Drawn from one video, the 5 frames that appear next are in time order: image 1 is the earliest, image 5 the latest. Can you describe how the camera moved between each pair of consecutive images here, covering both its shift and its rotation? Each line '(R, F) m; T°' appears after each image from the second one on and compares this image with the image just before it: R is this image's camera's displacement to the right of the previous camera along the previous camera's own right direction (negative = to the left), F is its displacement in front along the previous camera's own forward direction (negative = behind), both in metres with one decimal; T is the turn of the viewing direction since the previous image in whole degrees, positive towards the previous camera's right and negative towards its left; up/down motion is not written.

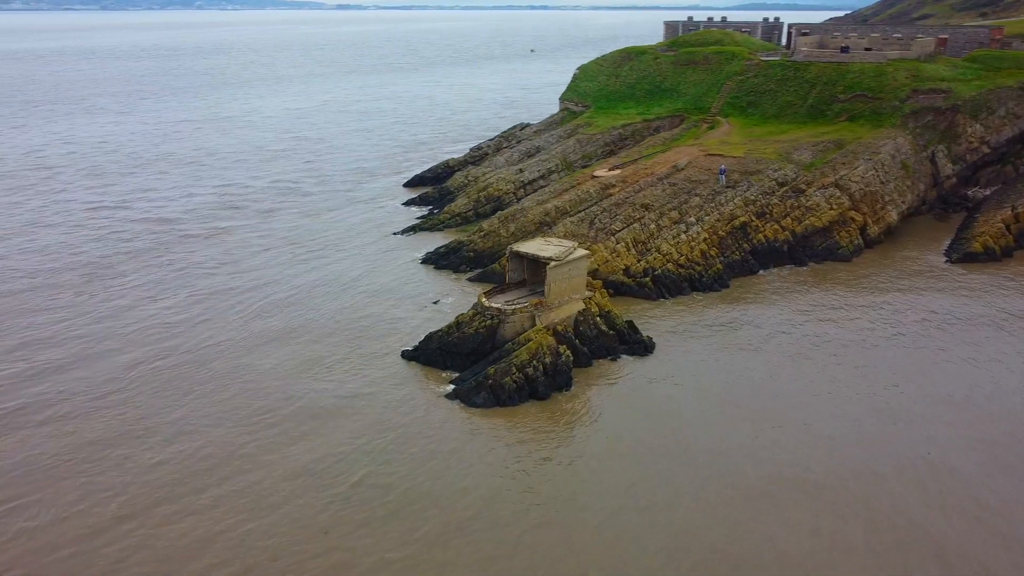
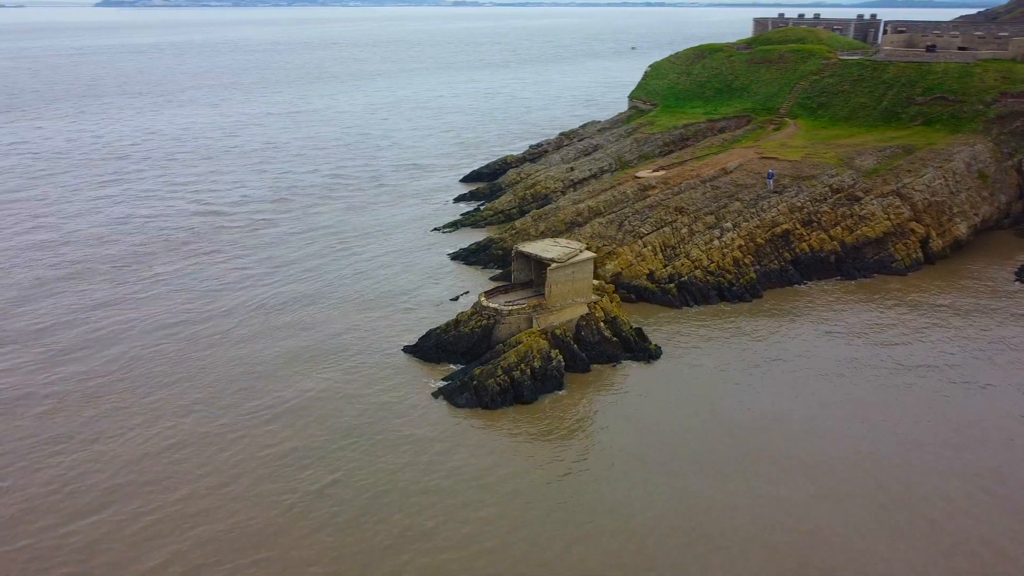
(+3.2, +0.8) m; -7°
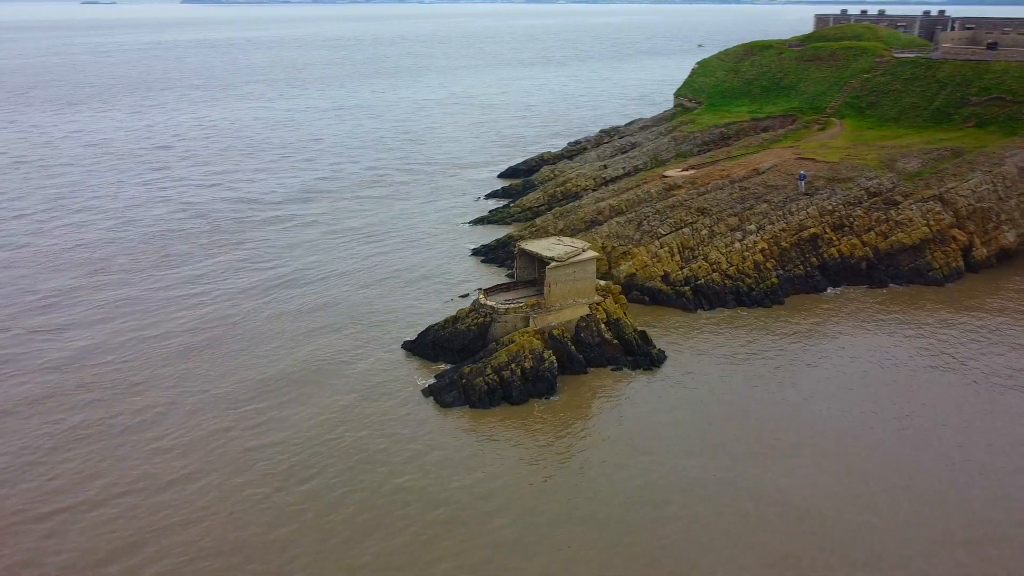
(+2.1, +0.6) m; -5°
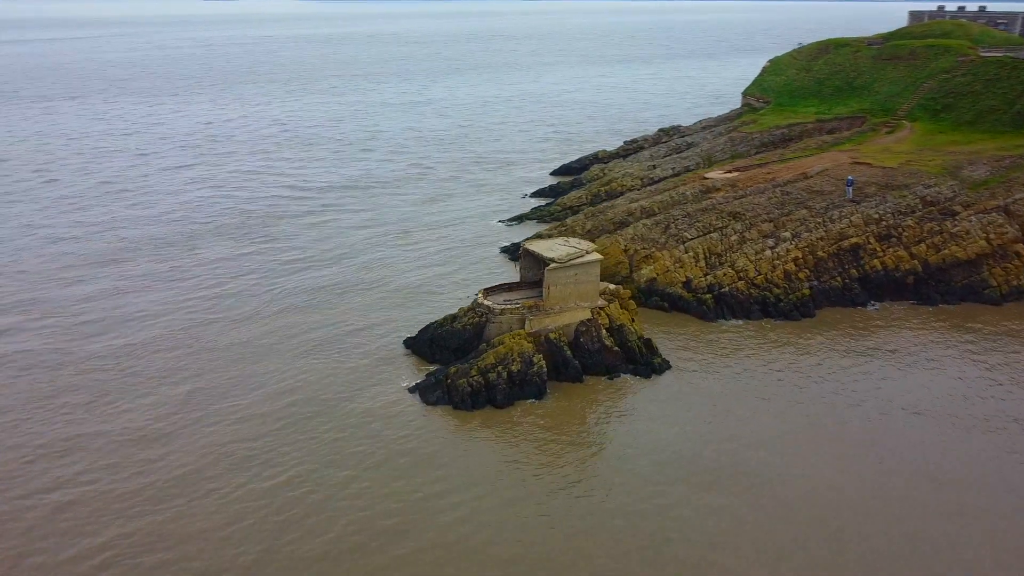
(+2.8, +0.8) m; -7°
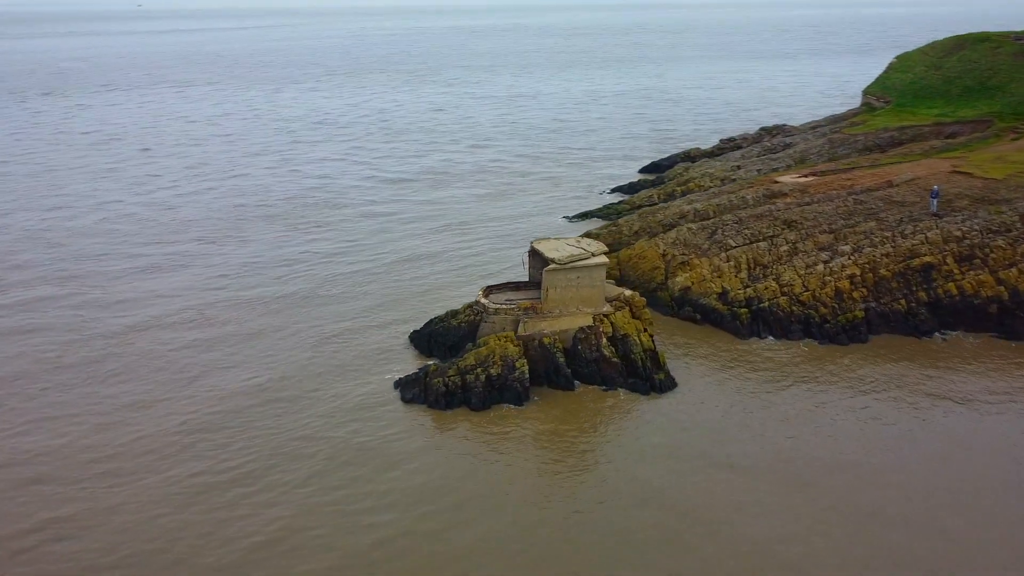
(+4.2, +1.5) m; -10°
